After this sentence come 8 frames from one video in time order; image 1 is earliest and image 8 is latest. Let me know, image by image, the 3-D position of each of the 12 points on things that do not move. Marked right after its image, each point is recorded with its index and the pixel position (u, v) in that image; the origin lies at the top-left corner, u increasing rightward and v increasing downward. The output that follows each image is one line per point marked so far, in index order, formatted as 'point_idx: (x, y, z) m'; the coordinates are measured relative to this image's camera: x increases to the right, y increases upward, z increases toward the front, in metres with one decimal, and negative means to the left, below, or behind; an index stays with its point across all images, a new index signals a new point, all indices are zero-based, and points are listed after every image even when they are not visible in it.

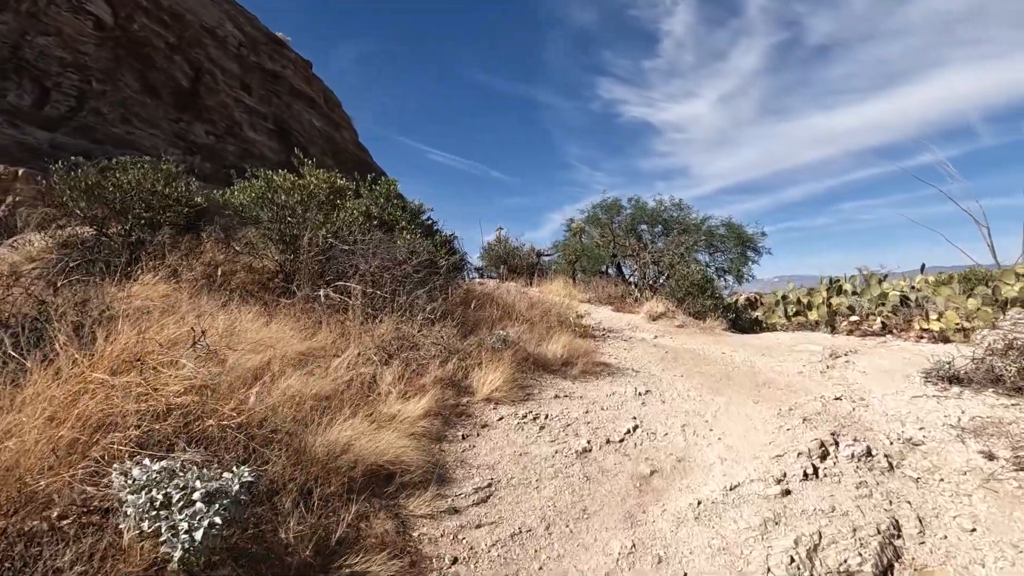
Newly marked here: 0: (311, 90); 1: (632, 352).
0: (-7.1, +7.0, +18.9) m
1: (+1.5, -0.8, +6.7) m
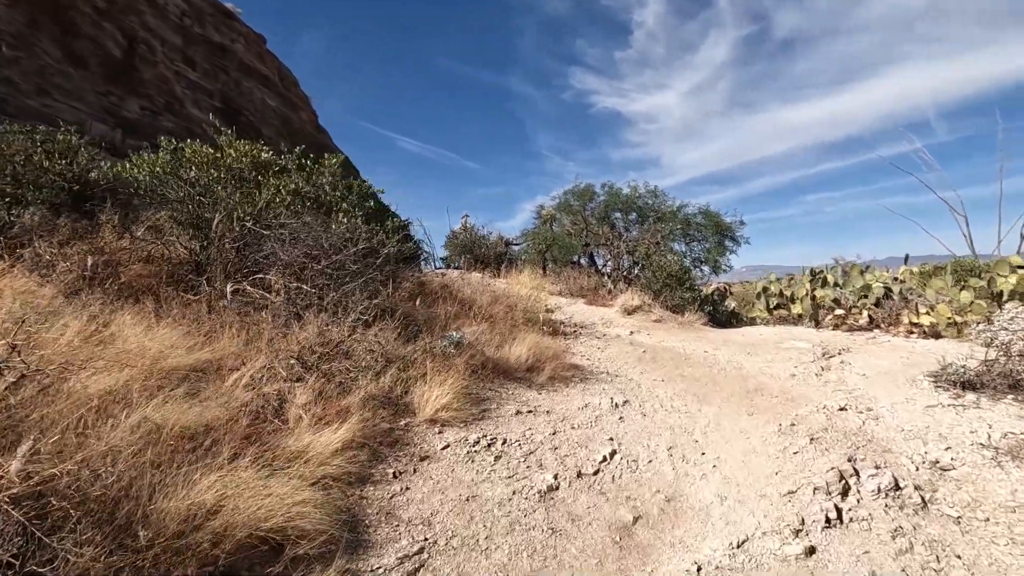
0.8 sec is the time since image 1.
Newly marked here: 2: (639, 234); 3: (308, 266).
0: (-8.2, +7.3, +17.6) m
1: (+1.1, -0.7, +6.0) m
2: (+2.6, +1.1, +10.8) m
3: (-1.6, +0.2, +4.1) m
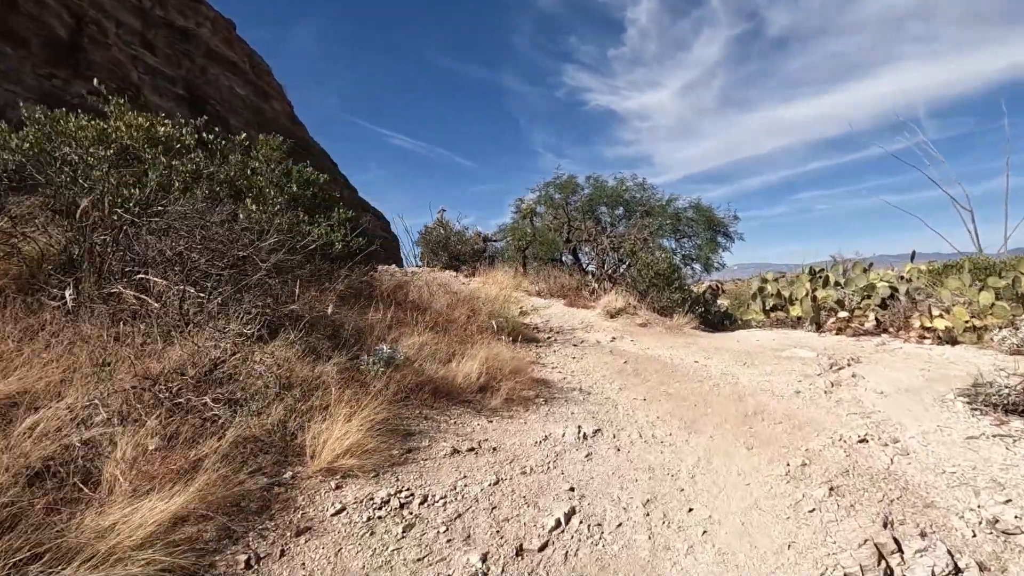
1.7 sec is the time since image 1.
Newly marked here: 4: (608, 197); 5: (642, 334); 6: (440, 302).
0: (-8.7, +7.4, +16.6) m
1: (+0.7, -0.7, +5.2) m
2: (+2.1, +1.1, +10.0) m
3: (-1.9, +0.2, +3.3) m
4: (+1.9, +1.8, +10.7) m
5: (+1.6, -0.6, +6.7) m
6: (-0.8, -0.2, +5.5) m
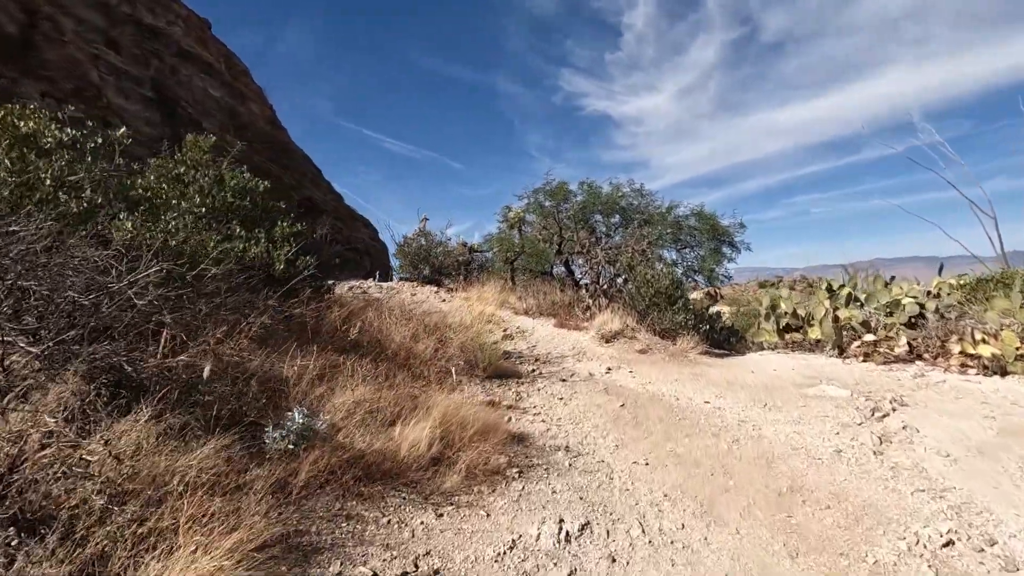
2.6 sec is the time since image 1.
0: (-9.0, +7.0, +15.8) m
1: (+0.5, -1.0, +4.3) m
2: (+1.9, +0.8, +9.2) m
3: (-2.1, -0.1, +2.4) m
4: (+1.7, +1.6, +9.9) m
5: (+1.4, -0.8, +5.8) m
6: (-1.0, -0.4, +4.6) m
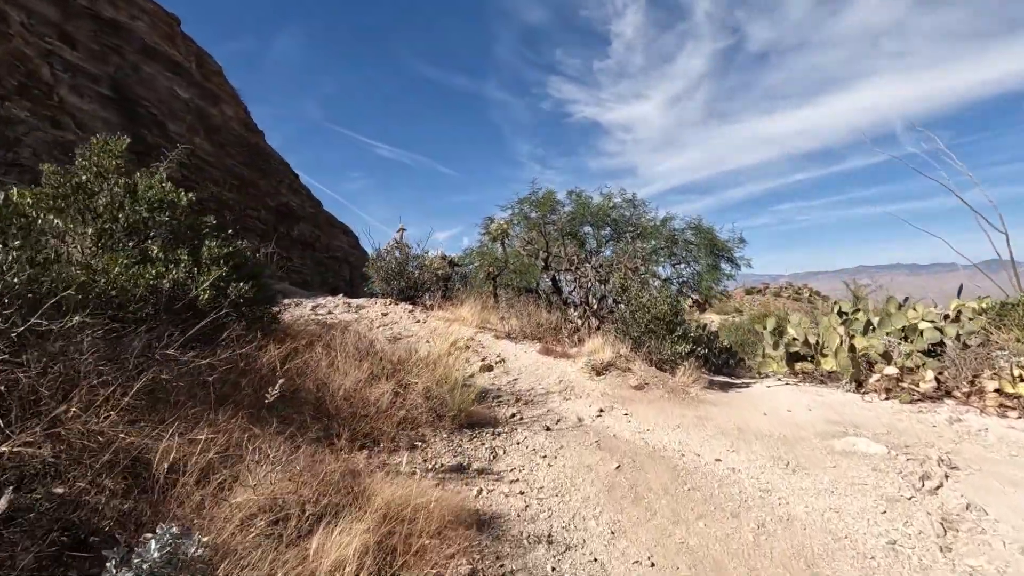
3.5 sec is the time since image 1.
0: (-9.4, +6.7, +14.9) m
1: (+0.3, -1.2, +3.6) m
2: (+1.6, +0.5, +8.4) m
3: (-2.3, -0.3, +1.6) m
4: (+1.4, +1.2, +9.2) m
5: (+1.2, -1.1, +5.0) m
6: (-1.2, -0.7, +3.8) m
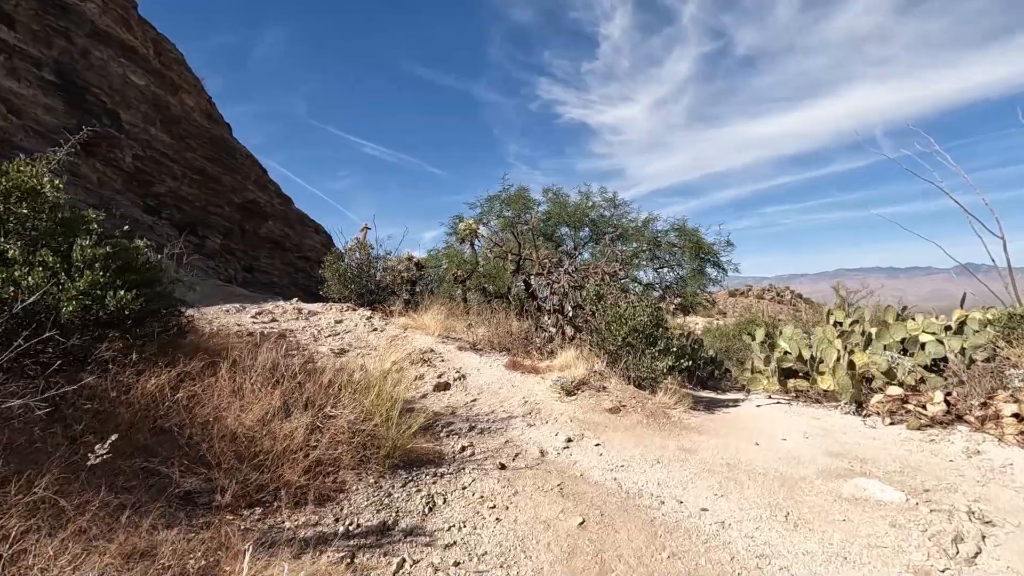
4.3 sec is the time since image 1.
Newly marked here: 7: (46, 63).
0: (-10.0, +6.6, +14.0) m
1: (0.0, -1.3, +2.9) m
2: (+1.1, +0.5, +7.8) m
3: (-2.6, -0.3, +0.9) m
4: (+0.9, +1.2, +8.5) m
5: (+0.8, -1.2, +4.4) m
6: (-1.5, -0.7, +3.1) m
7: (-10.2, +5.0, +11.7) m
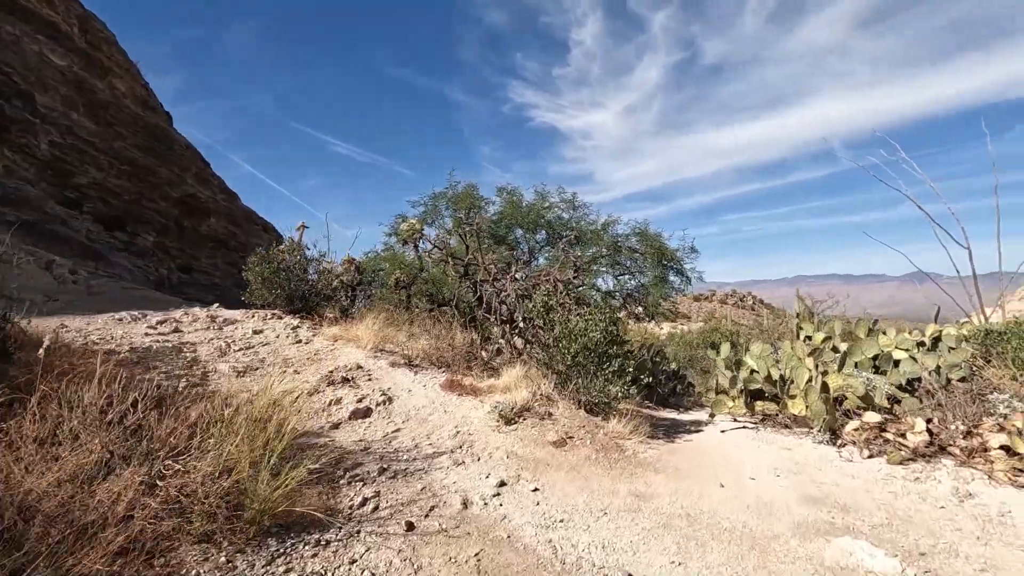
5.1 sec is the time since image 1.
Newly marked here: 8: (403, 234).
0: (-11.0, +6.6, +12.7) m
1: (-0.5, -1.4, +2.1) m
2: (+0.4, +0.3, +7.1) m
3: (-2.9, -0.4, 0.0) m
4: (+0.2, +1.1, +7.8) m
5: (+0.3, -1.3, +3.7) m
6: (-1.9, -0.8, +2.2) m
7: (-11.1, +5.0, +10.4) m
8: (-1.5, +0.8, +7.4) m
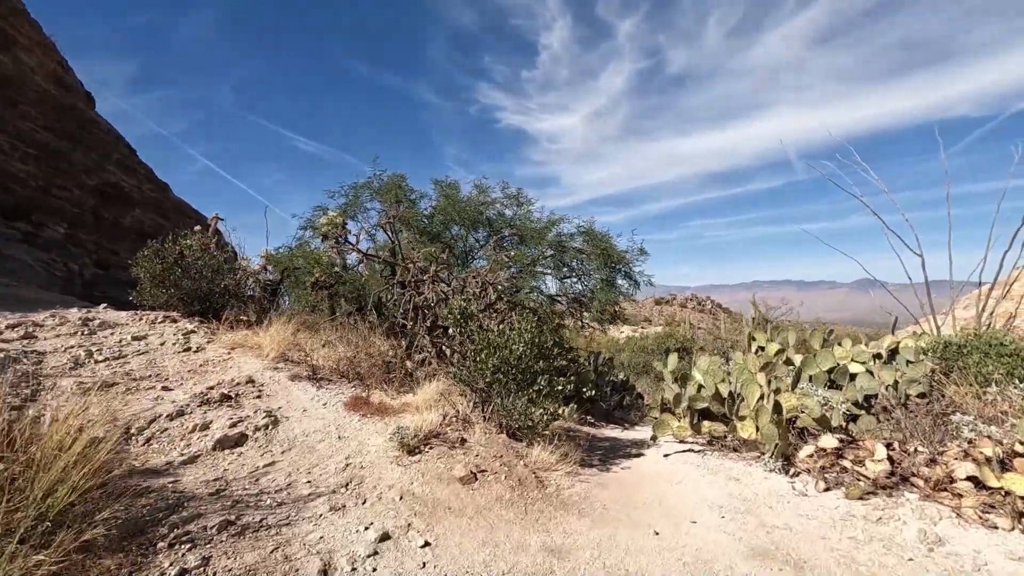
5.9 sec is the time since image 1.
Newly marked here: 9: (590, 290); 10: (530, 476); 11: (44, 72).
0: (-12.1, +6.7, +11.2) m
1: (-1.0, -1.4, +1.4) m
2: (-0.4, +0.3, +6.4) m
3: (-3.2, -0.4, -0.9) m
4: (-0.7, +1.0, +7.1) m
5: (-0.3, -1.3, +3.0) m
6: (-2.4, -0.8, +1.4) m
7: (-12.0, +5.1, +8.9) m
8: (-2.3, +0.7, +6.6) m
9: (+1.1, 0.0, +7.4) m
10: (+0.1, -1.2, +3.5) m
11: (-11.4, +5.3, +13.0) m
